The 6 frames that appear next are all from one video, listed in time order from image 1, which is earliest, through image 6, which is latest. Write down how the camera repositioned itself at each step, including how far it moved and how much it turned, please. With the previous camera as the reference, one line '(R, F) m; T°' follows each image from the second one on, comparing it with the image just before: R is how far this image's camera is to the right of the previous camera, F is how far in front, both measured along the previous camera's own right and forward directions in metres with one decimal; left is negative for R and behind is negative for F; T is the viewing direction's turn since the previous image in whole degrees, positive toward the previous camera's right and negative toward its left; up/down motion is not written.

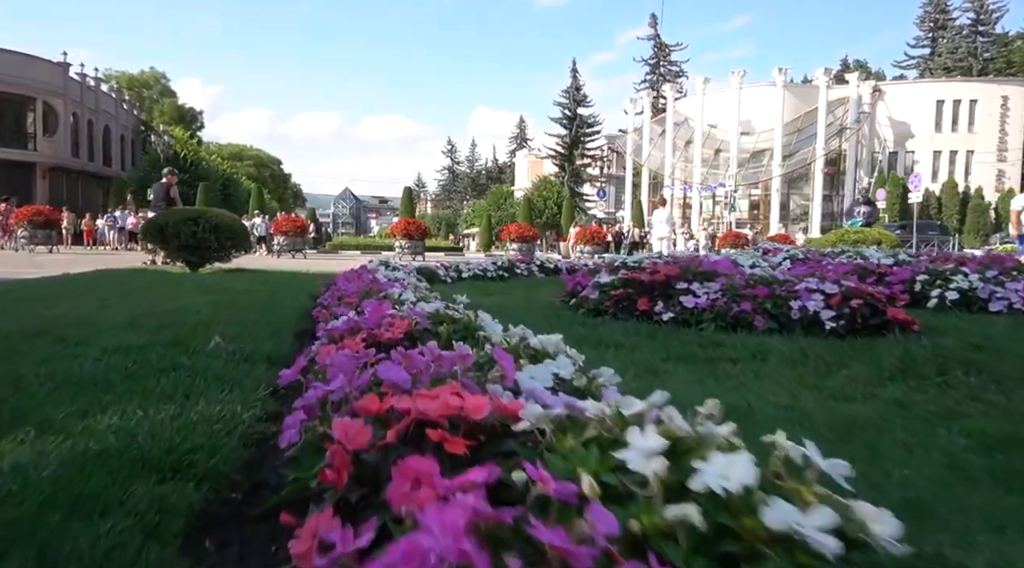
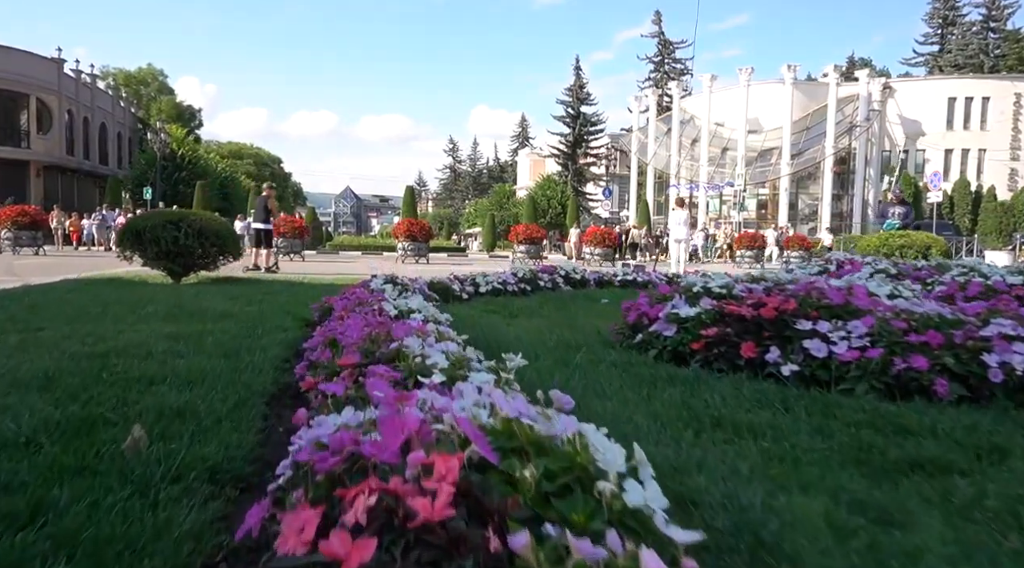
(-0.3, +1.4) m; 0°
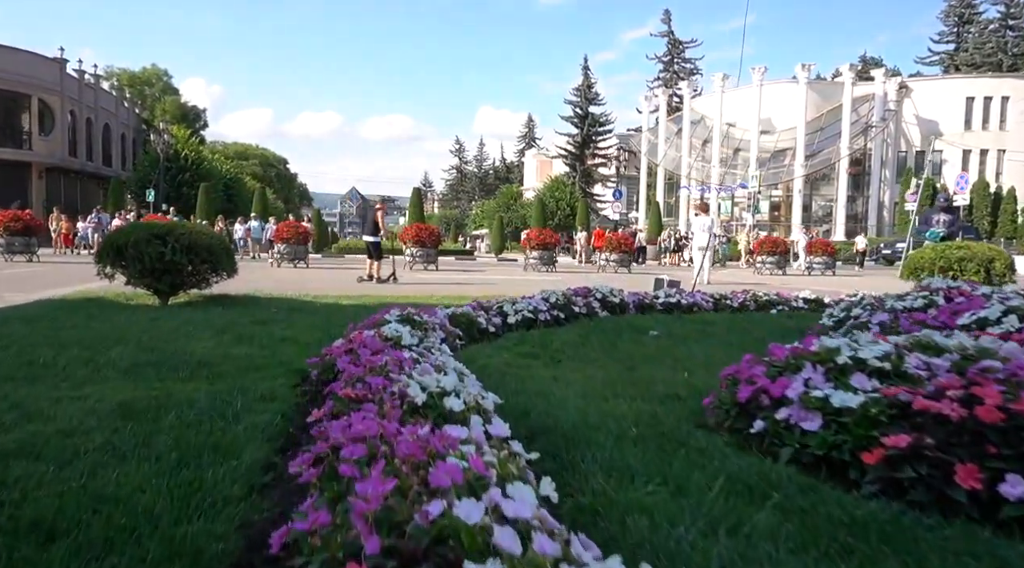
(-0.3, +1.3) m; 0°
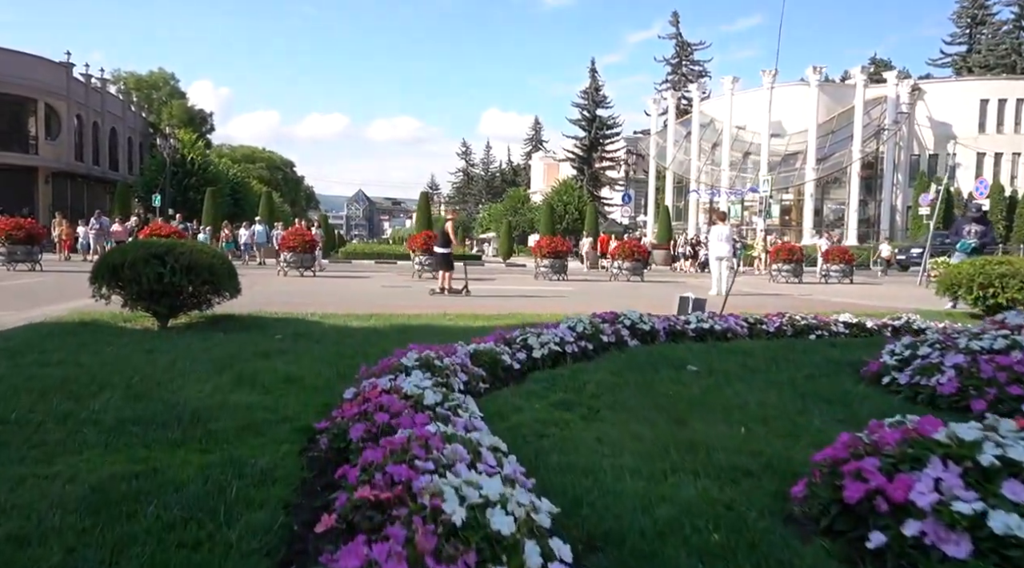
(-0.2, +0.6) m; 0°
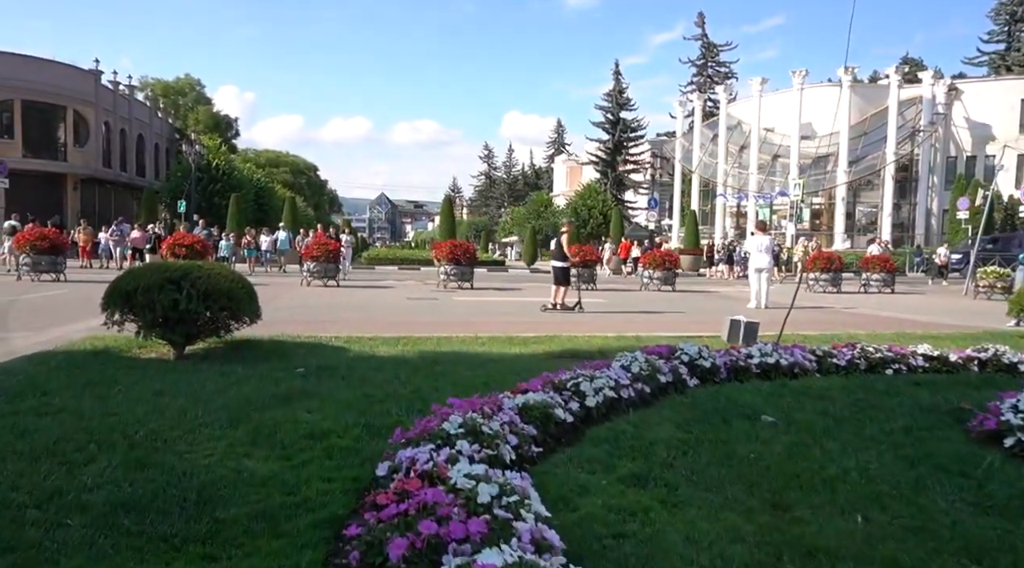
(-0.2, +0.8) m; -2°
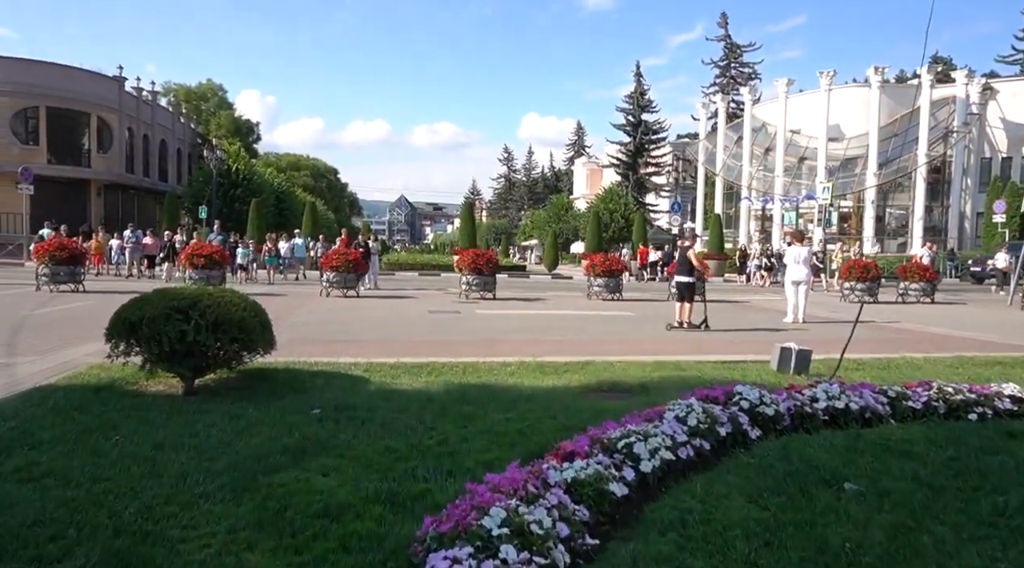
(-0.2, +0.8) m; -1°
